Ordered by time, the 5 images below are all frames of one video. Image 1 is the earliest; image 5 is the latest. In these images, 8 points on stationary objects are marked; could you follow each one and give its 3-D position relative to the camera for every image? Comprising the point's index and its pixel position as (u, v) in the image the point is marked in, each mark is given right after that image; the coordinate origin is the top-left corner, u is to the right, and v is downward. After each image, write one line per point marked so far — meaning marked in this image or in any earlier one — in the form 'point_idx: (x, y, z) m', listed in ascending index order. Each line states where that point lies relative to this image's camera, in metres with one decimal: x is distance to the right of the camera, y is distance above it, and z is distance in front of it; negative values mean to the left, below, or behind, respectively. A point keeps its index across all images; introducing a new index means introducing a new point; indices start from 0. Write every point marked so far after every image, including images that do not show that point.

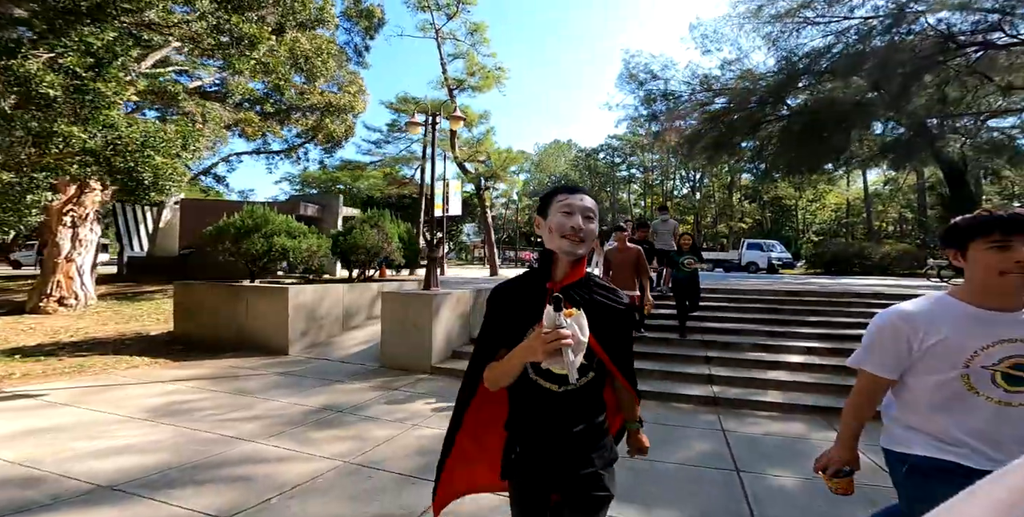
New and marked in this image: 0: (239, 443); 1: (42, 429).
0: (-2.0, -1.3, +3.5) m
1: (-3.6, -1.3, +3.6) m
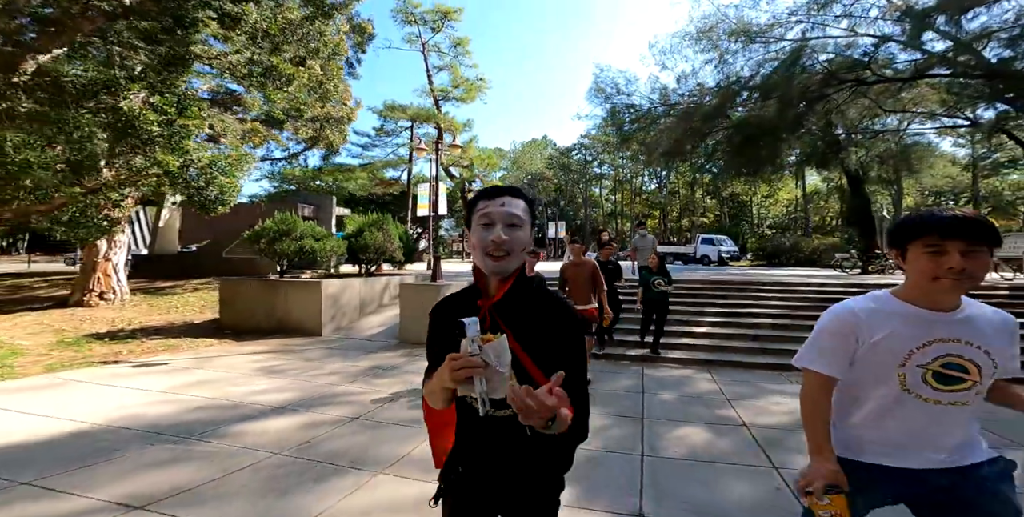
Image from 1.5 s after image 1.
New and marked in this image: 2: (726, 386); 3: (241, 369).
0: (-2.0, -1.4, +5.3) m
1: (-3.6, -1.4, +5.4) m
2: (+2.3, -1.4, +5.1) m
3: (-3.6, -1.4, +6.1) m
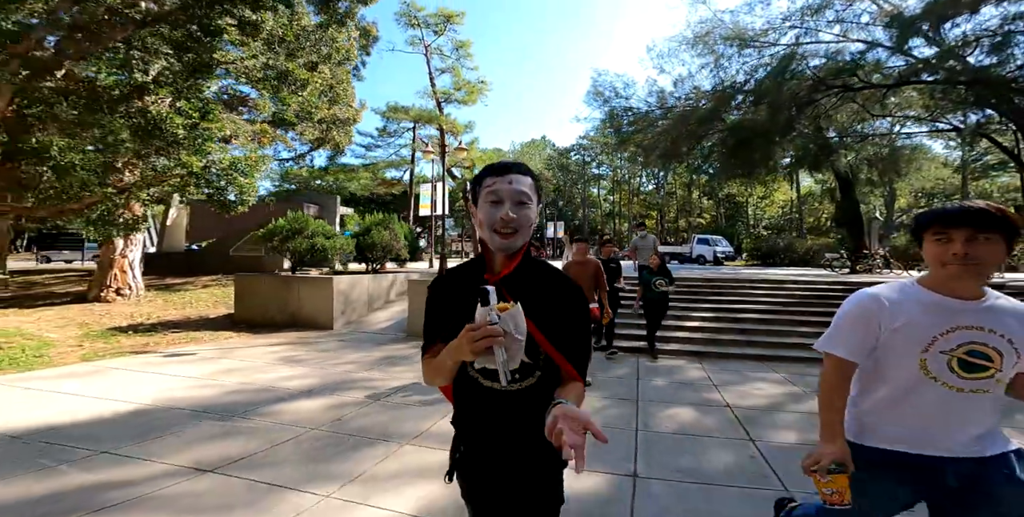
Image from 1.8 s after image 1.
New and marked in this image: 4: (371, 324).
0: (-2.0, -1.4, +5.8) m
1: (-3.5, -1.4, +5.8) m
2: (+2.4, -1.4, +5.6) m
3: (-3.5, -1.4, +6.6) m
4: (-2.9, -1.4, +9.6) m
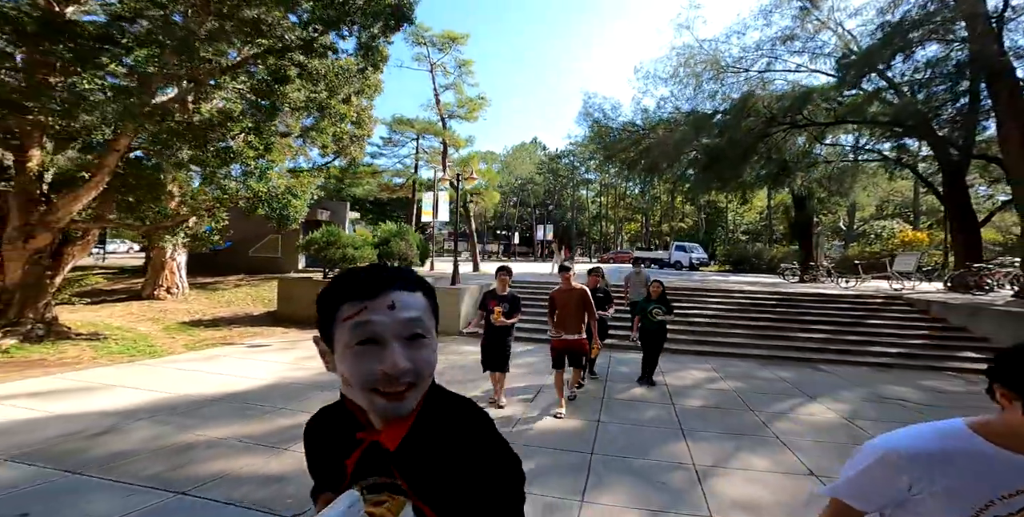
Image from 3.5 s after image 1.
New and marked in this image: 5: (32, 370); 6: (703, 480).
0: (-1.9, -1.7, +7.8) m
1: (-3.5, -1.7, +7.8) m
2: (+2.5, -1.7, +7.7) m
3: (-3.4, -1.7, +8.5) m
4: (-2.9, -1.6, +11.6) m
5: (-7.0, -1.6, +6.8) m
6: (+1.5, -1.7, +3.6) m
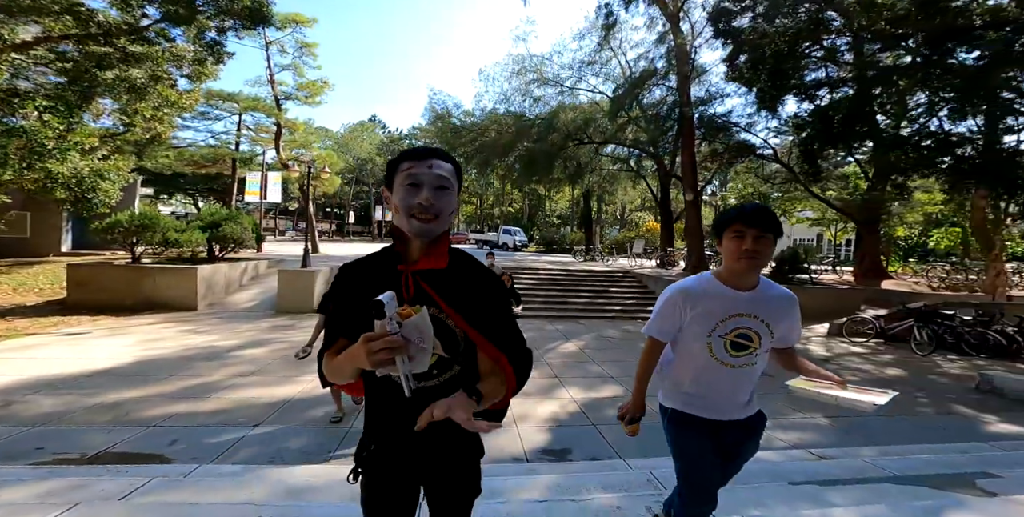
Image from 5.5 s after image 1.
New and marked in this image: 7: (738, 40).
0: (-4.7, -1.4, +8.7) m
1: (-6.2, -1.4, +8.2) m
2: (-0.7, -1.5, +10.3) m
3: (-6.5, -1.4, +8.9) m
4: (-7.1, -1.1, +11.9) m
5: (-9.2, -1.4, +6.0) m
6: (-0.1, -1.7, +6.1) m
7: (+4.9, +4.7, +10.1) m
